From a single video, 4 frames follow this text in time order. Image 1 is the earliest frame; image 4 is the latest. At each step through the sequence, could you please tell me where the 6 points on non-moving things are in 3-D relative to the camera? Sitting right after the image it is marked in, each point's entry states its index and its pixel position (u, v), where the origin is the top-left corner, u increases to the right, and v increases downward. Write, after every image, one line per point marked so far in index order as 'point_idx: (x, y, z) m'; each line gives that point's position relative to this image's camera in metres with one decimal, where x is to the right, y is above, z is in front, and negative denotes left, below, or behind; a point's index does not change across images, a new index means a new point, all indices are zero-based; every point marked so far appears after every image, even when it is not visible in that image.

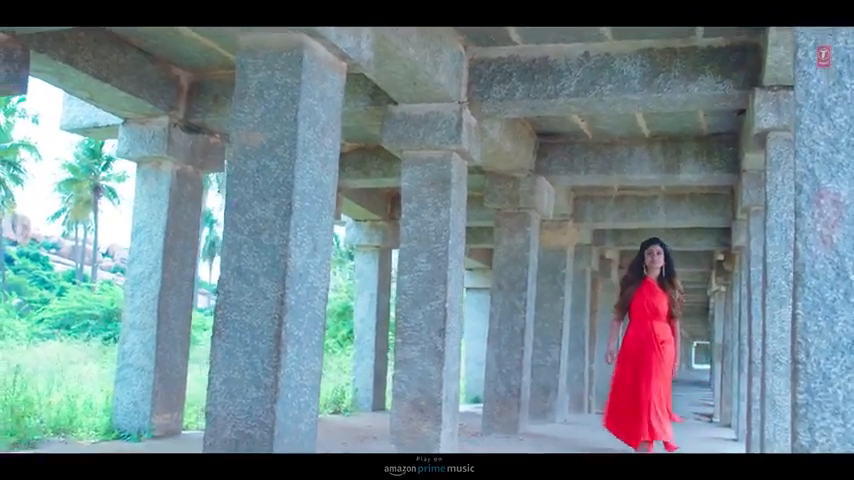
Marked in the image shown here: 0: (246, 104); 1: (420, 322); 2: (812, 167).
0: (-0.8, +0.6, +4.0) m
1: (-0.1, -0.6, +6.2) m
2: (+1.4, +0.3, +3.2) m
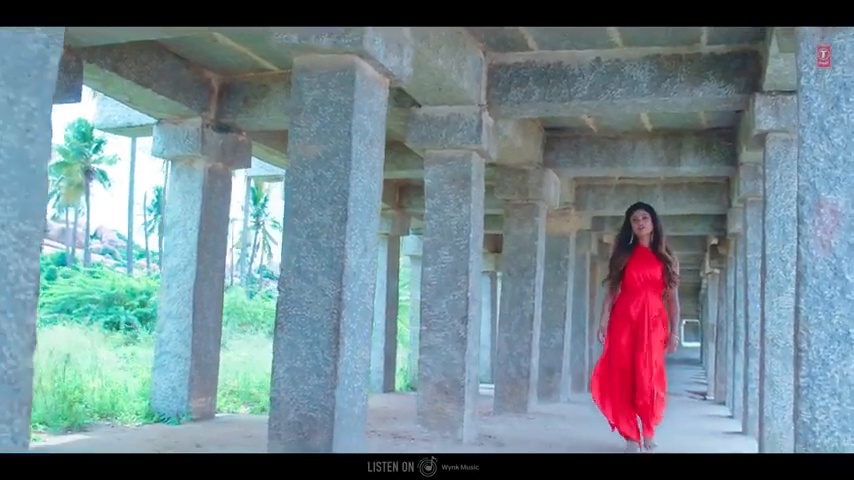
0: (-0.6, +0.6, +4.4) m
1: (+0.1, -0.5, +6.6) m
2: (+1.6, +0.2, +3.7) m
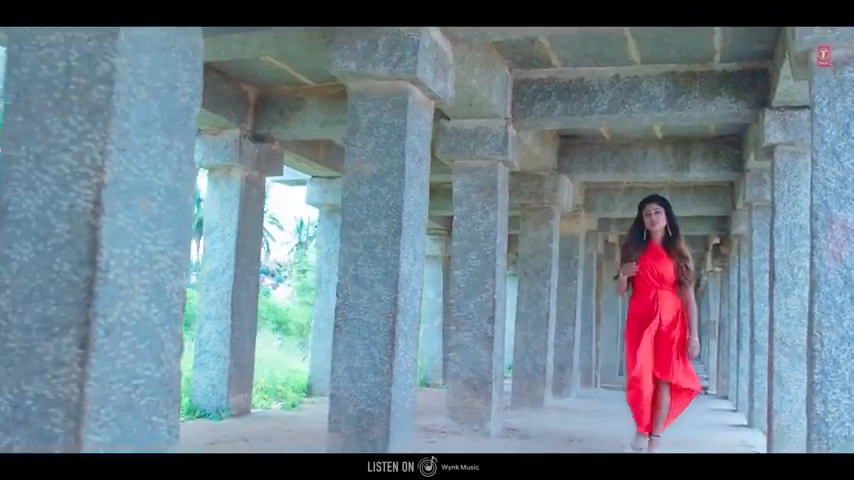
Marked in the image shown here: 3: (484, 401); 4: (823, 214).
0: (-0.4, +0.6, +4.9) m
1: (+0.4, -0.6, +7.1) m
2: (+1.9, +0.2, +4.1) m
3: (+0.4, -1.3, +7.0) m
4: (+1.8, +0.1, +4.1) m
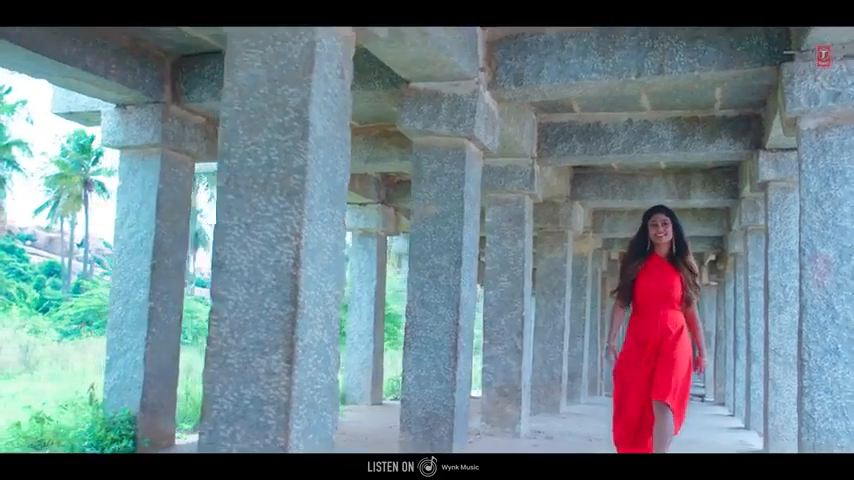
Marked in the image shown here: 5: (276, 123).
0: (0.0, +0.4, +5.8) m
1: (+0.7, -0.8, +8.0) m
2: (+2.2, 0.0, +5.1) m
3: (+0.8, -1.5, +8.0) m
4: (+2.2, -0.1, +5.1) m
5: (-0.6, +0.4, +3.4) m
